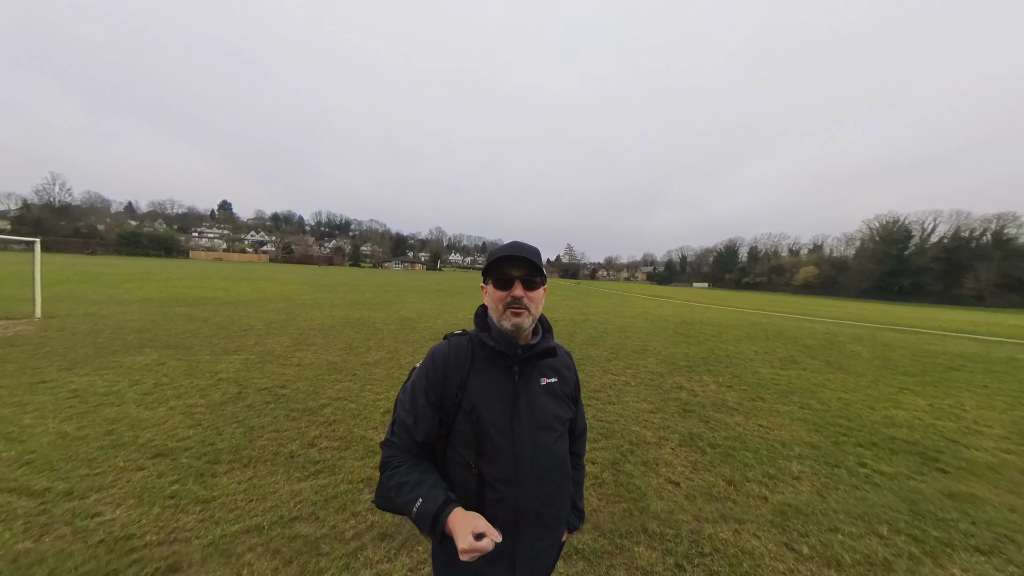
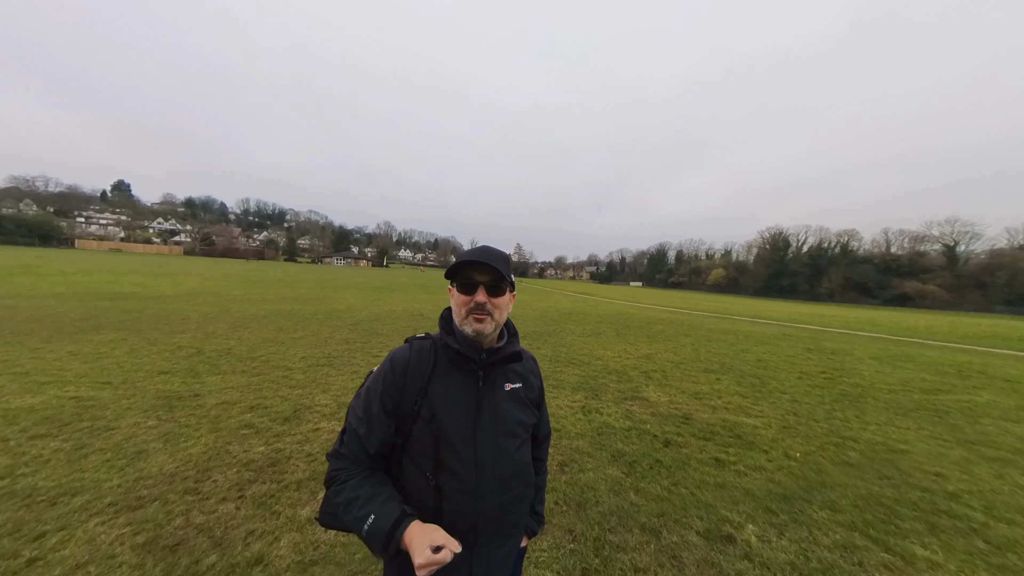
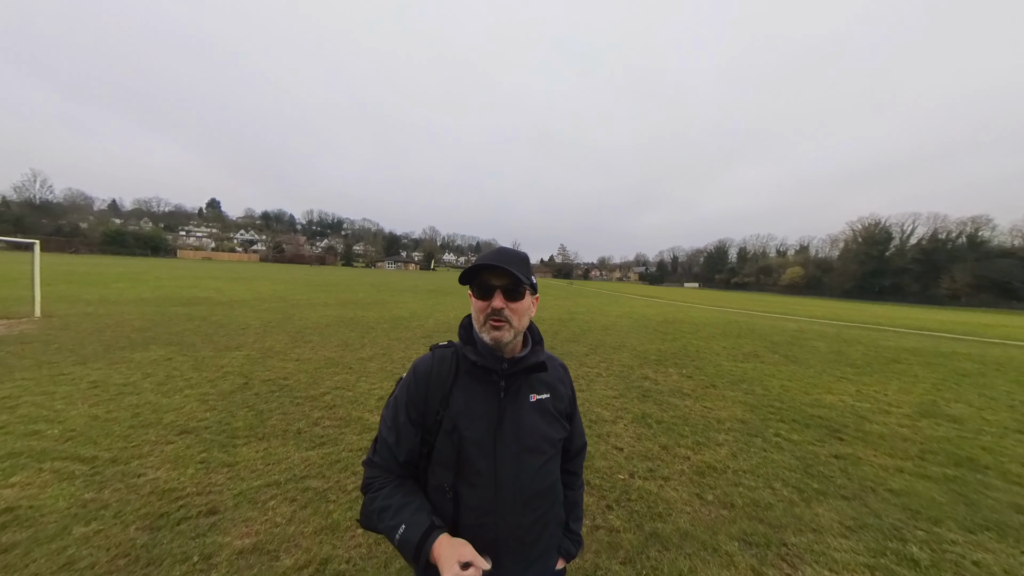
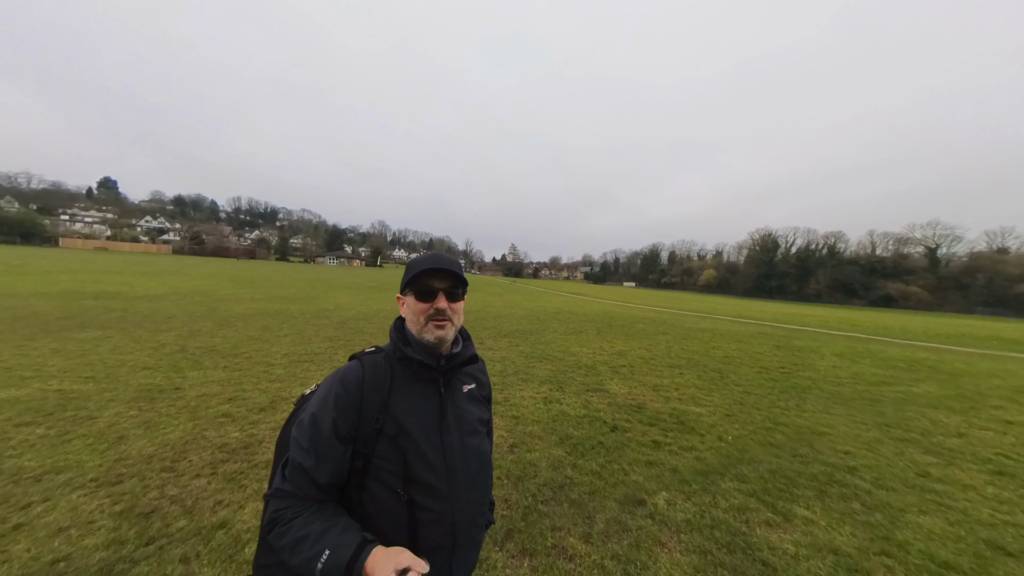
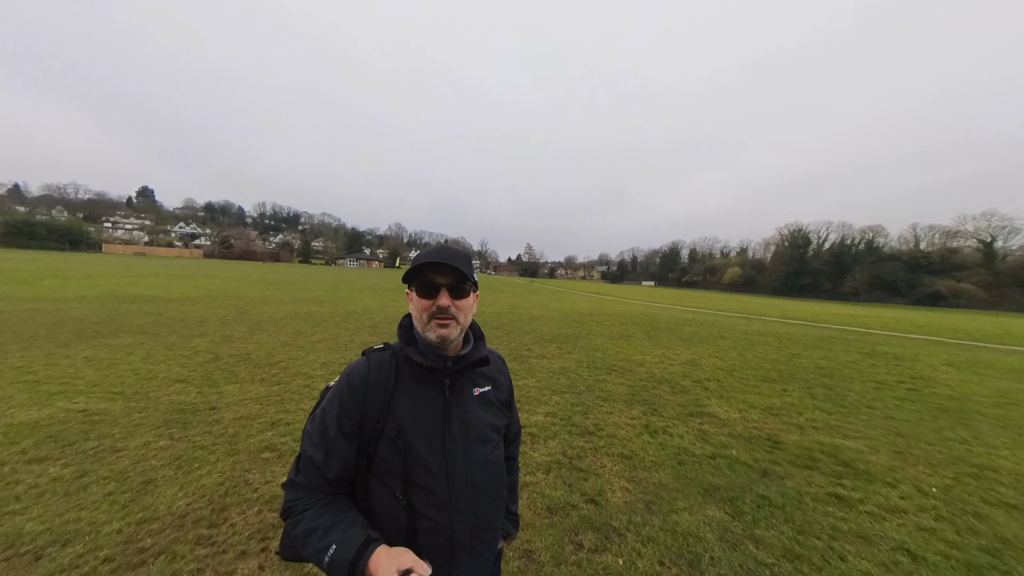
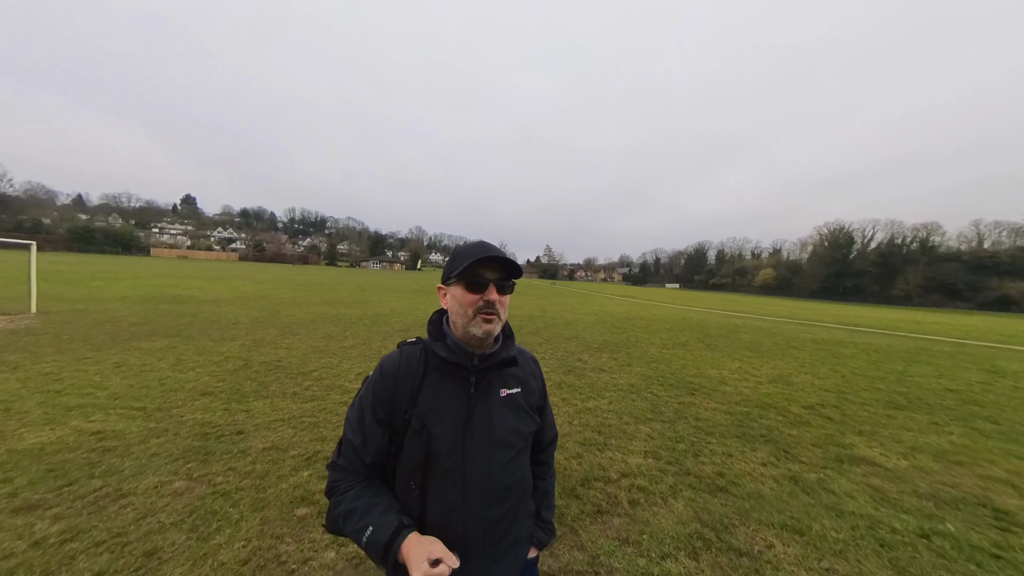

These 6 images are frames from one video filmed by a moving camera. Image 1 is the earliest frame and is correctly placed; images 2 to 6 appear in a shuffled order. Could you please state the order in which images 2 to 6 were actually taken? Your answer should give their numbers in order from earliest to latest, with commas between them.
3, 6, 5, 2, 4
